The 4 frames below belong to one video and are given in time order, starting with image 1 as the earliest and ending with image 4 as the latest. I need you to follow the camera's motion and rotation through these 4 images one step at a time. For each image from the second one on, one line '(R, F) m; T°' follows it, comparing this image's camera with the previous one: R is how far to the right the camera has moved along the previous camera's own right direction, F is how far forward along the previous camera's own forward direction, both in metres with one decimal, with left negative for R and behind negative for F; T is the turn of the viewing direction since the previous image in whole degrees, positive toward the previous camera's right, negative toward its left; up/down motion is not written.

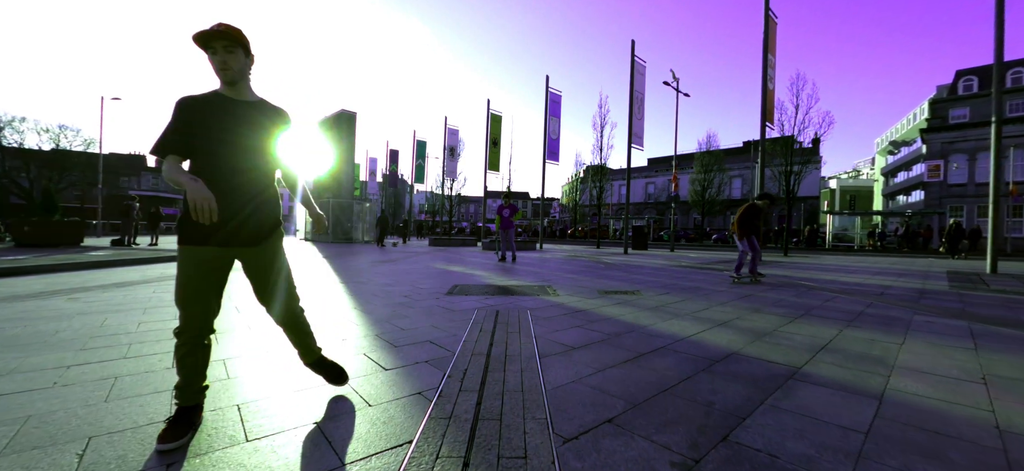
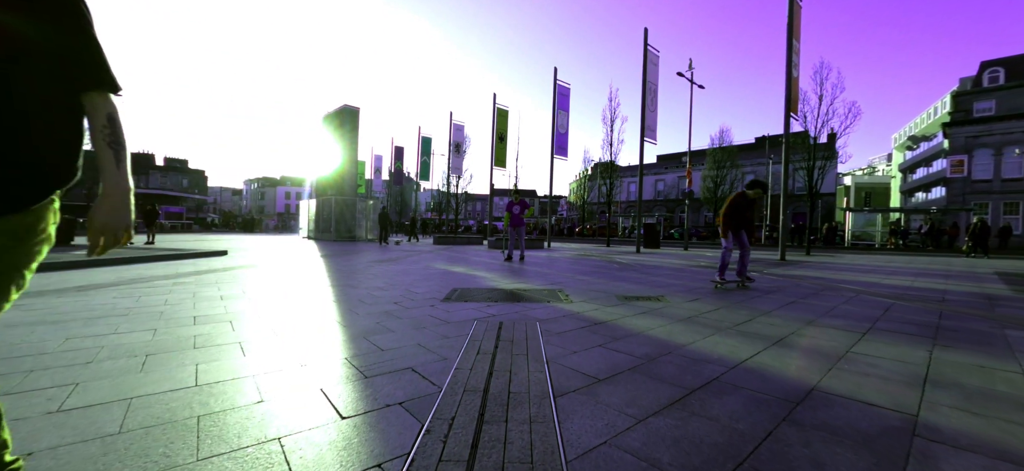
(0.0, +0.7) m; -1°
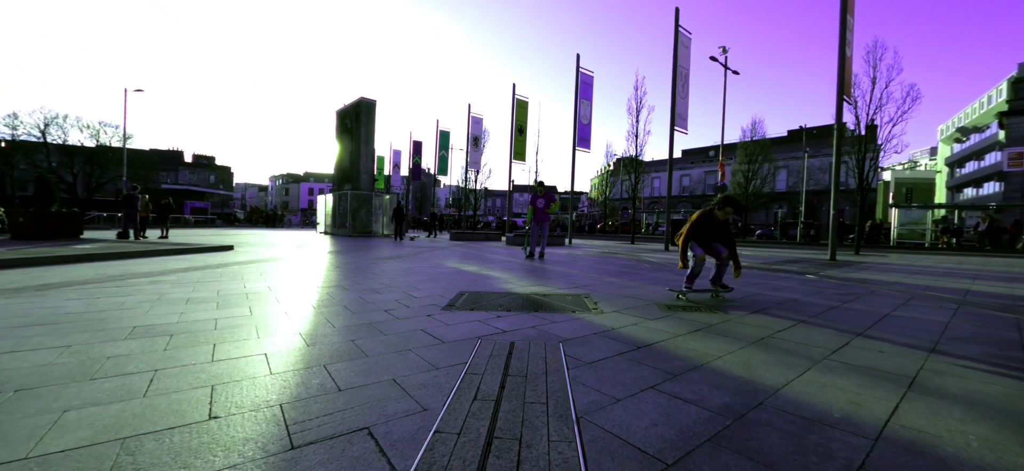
(0.0, +0.9) m; -3°
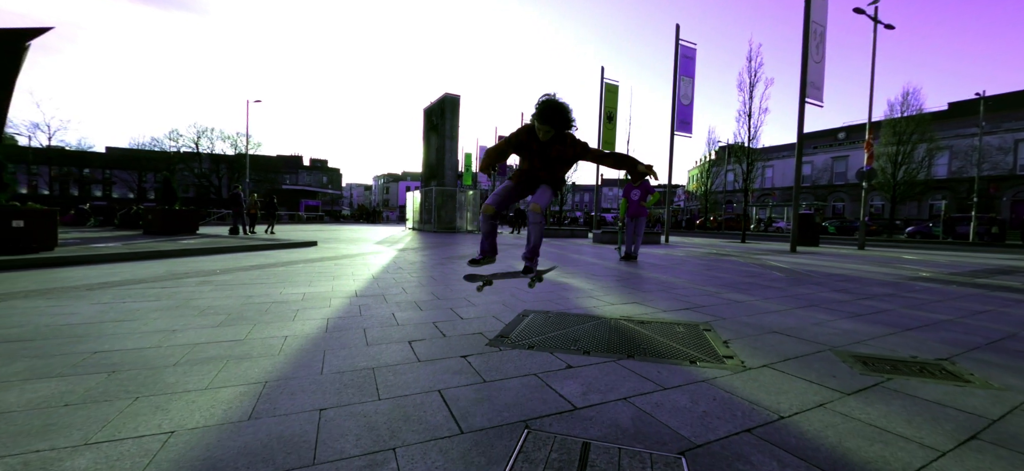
(0.0, +1.3) m; -13°
